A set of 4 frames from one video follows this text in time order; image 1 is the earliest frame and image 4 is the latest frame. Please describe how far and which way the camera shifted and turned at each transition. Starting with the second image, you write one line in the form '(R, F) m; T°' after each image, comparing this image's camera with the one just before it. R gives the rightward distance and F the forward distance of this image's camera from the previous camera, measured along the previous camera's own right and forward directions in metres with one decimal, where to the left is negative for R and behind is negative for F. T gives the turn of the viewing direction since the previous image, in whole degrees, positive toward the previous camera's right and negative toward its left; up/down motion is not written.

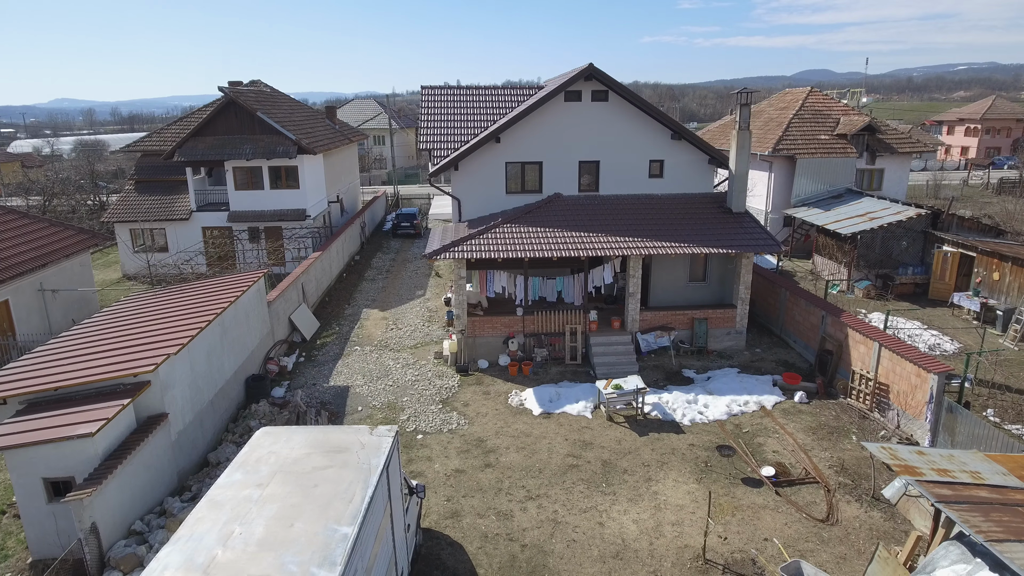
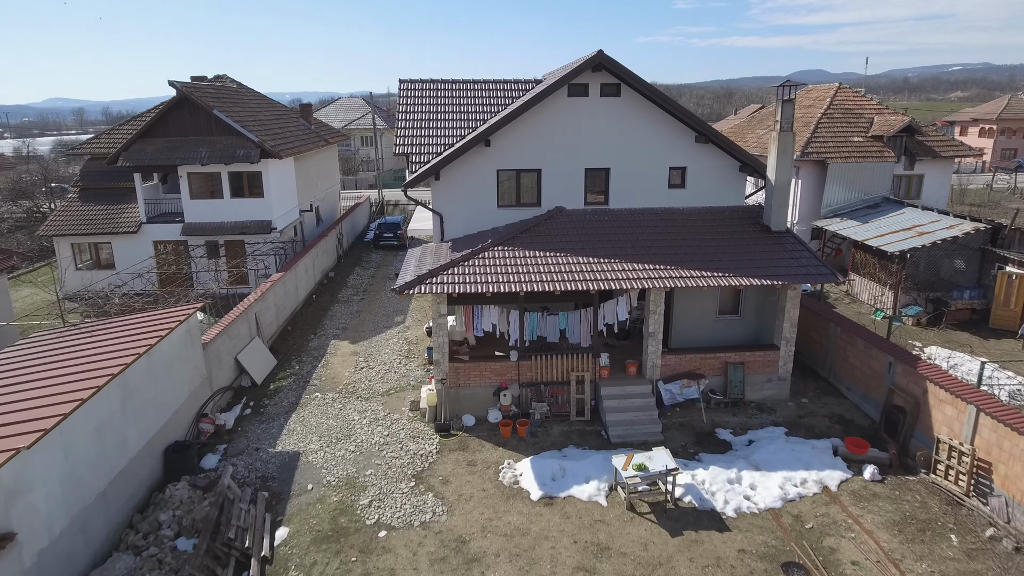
(+0.1, +3.1) m; 0°
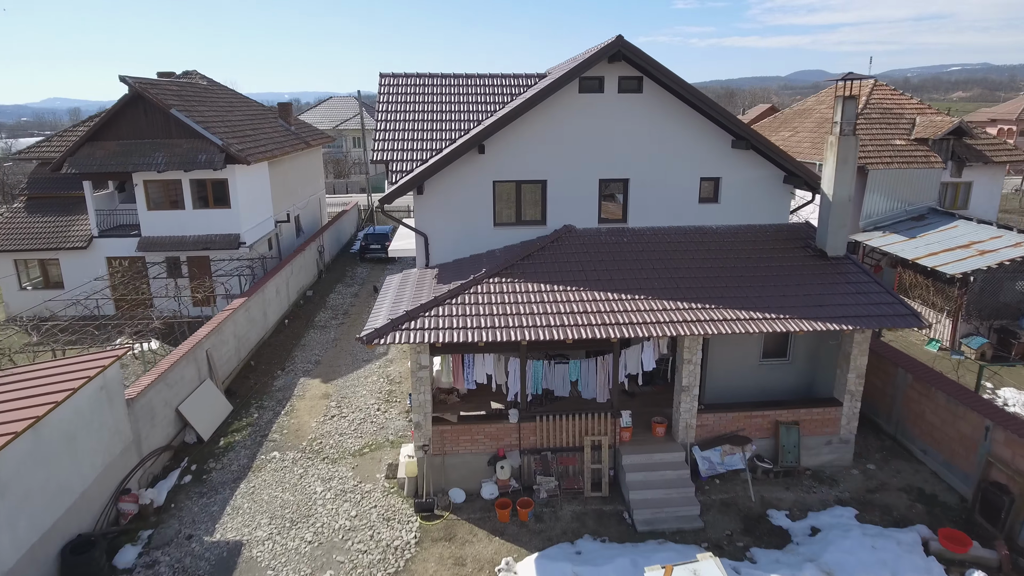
(0.0, +2.6) m; 0°
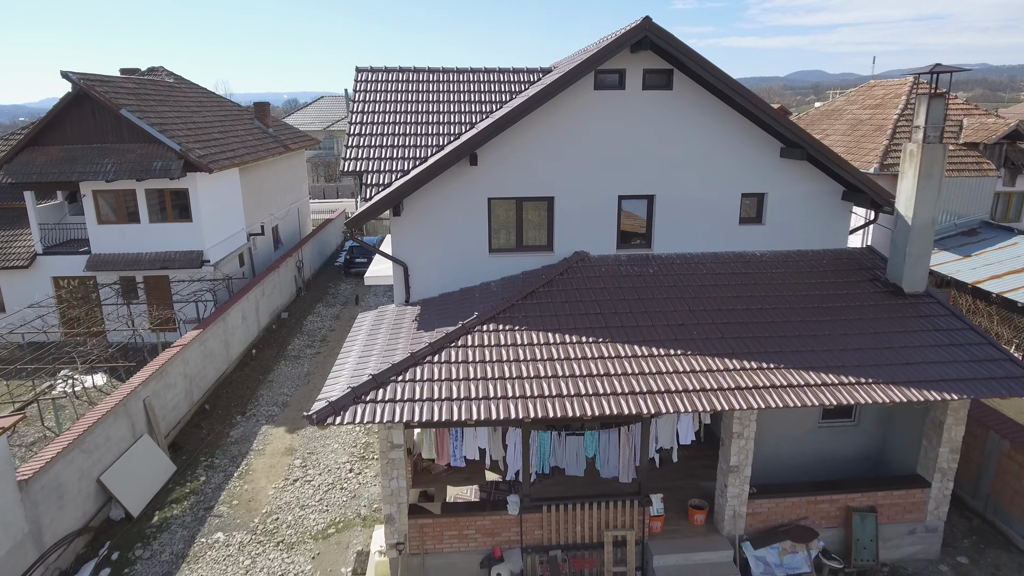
(0.0, +2.4) m; 0°
